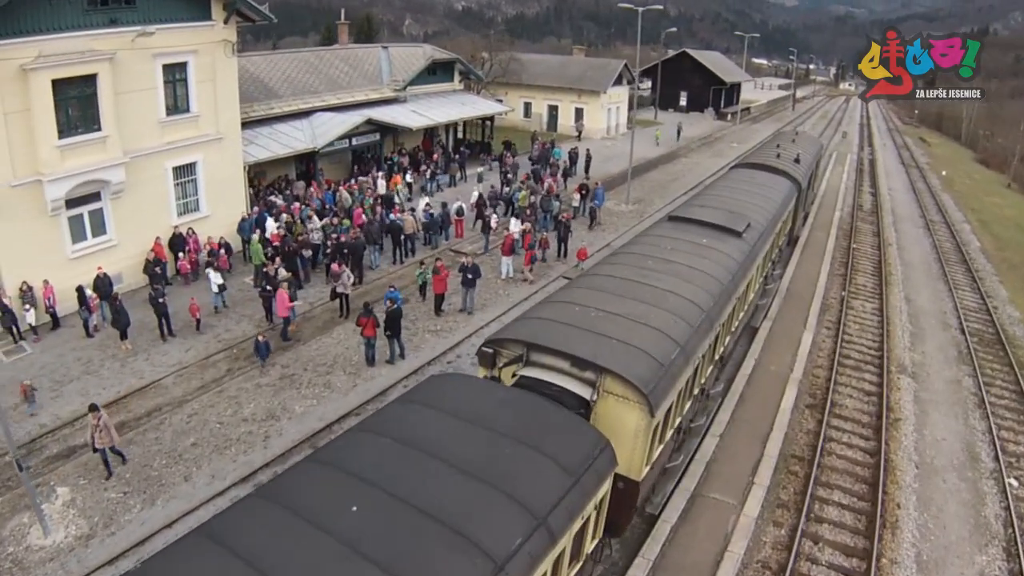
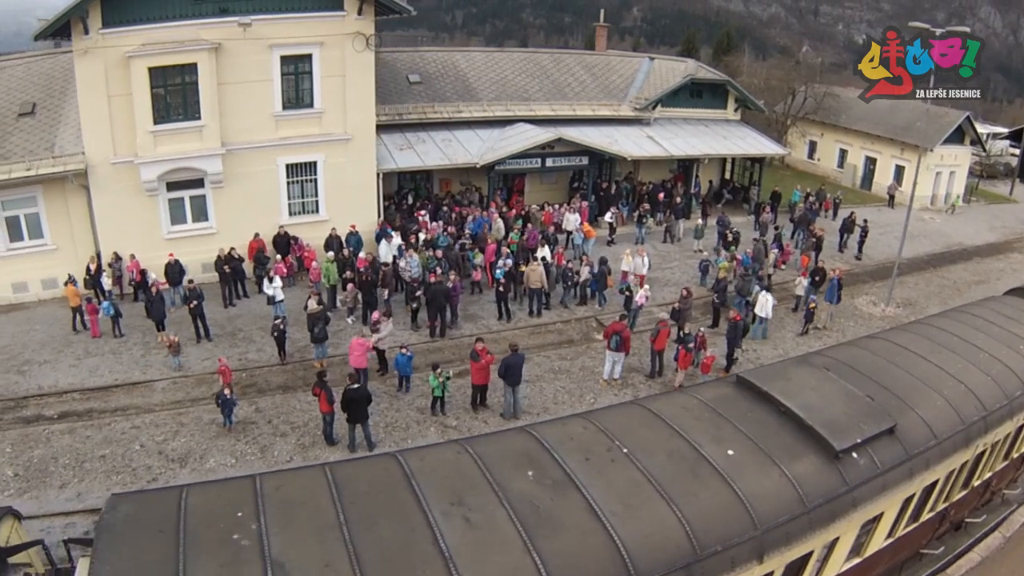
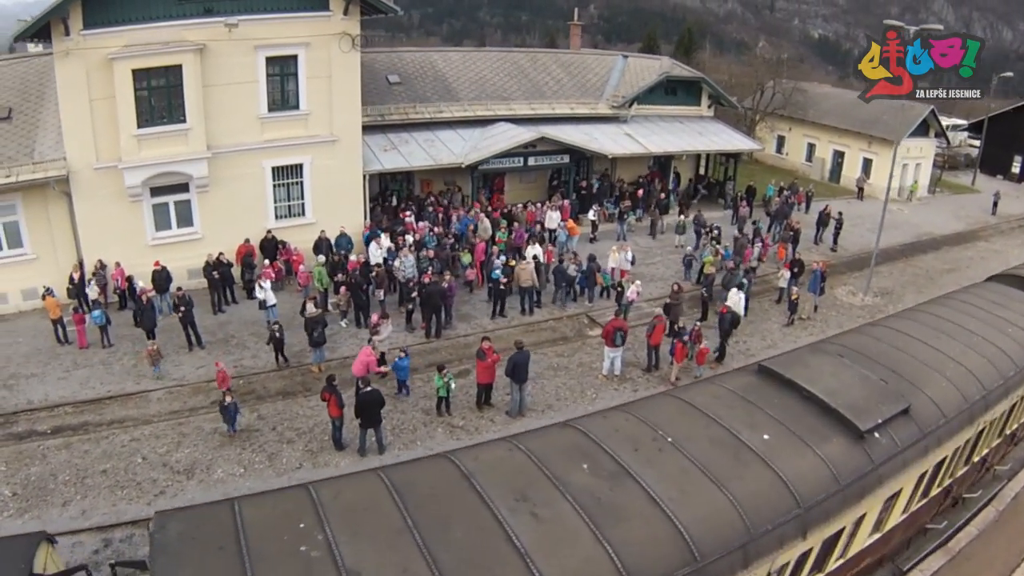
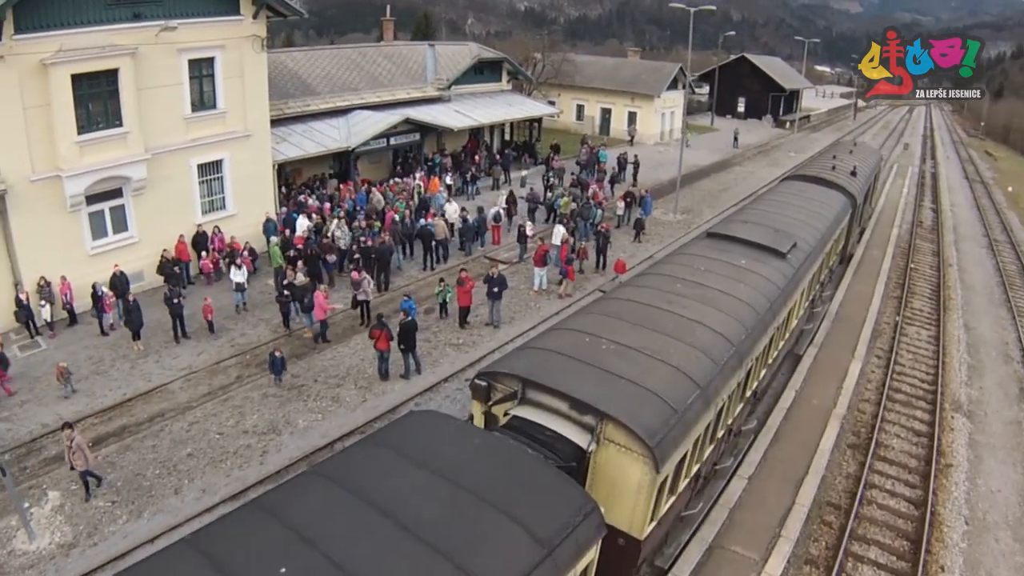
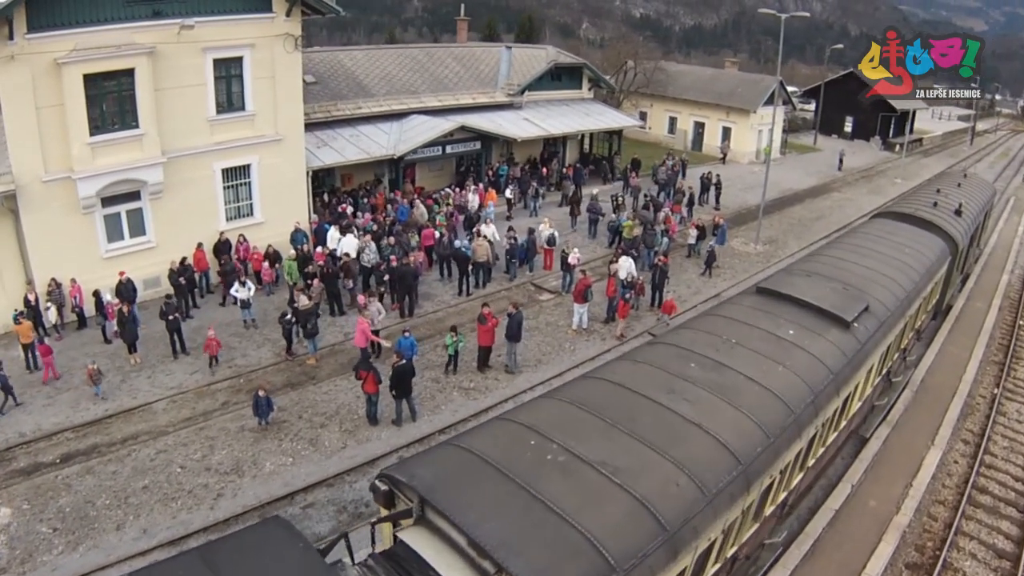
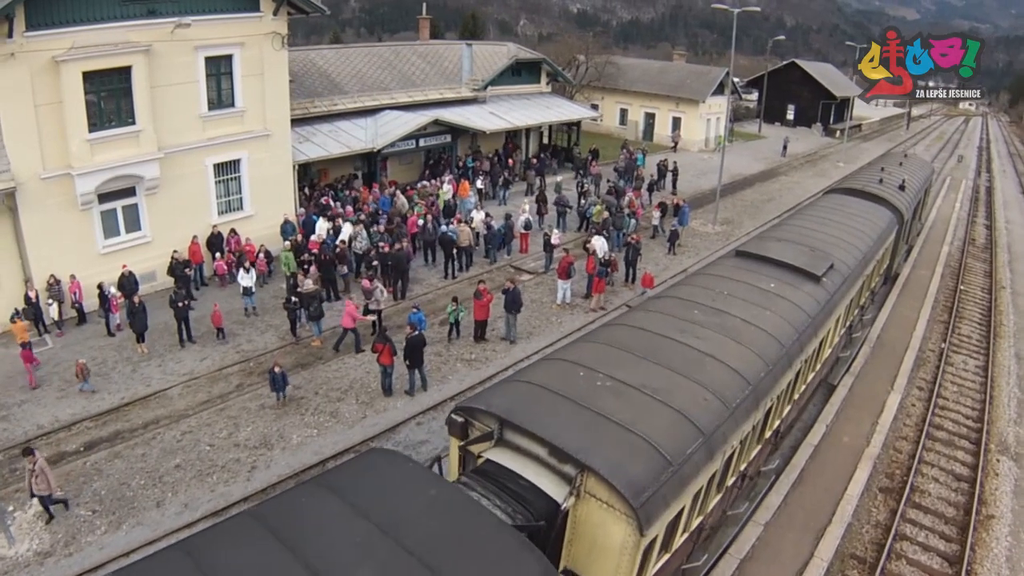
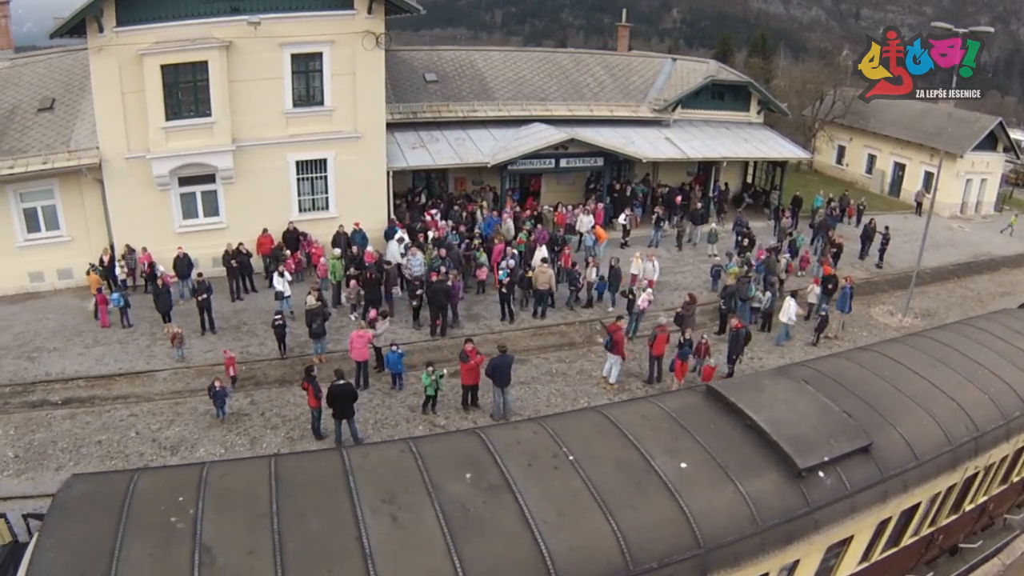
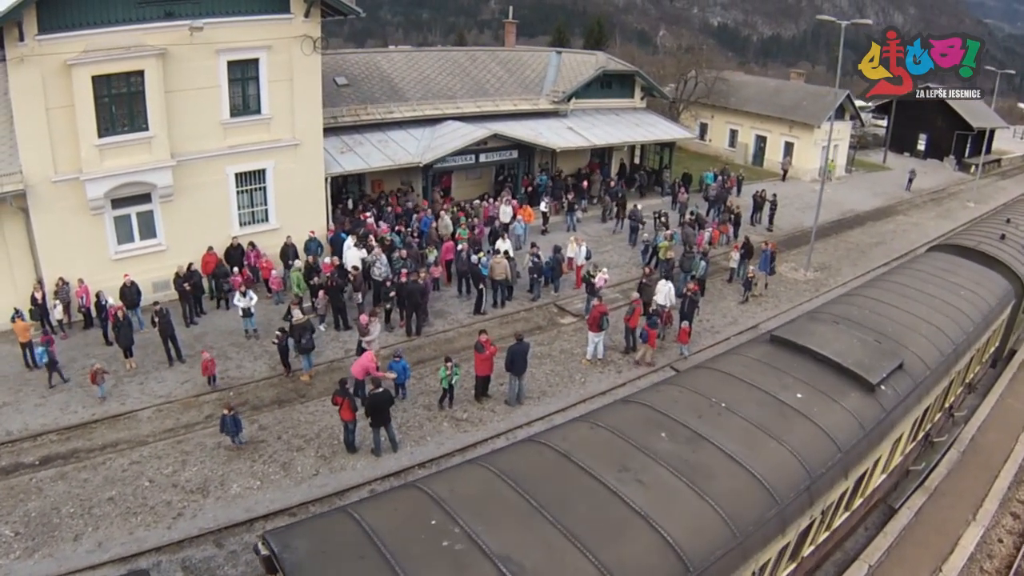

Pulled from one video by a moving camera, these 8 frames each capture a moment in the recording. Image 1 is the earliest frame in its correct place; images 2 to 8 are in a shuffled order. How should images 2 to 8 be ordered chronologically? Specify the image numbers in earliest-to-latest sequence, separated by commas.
4, 6, 5, 8, 3, 2, 7
